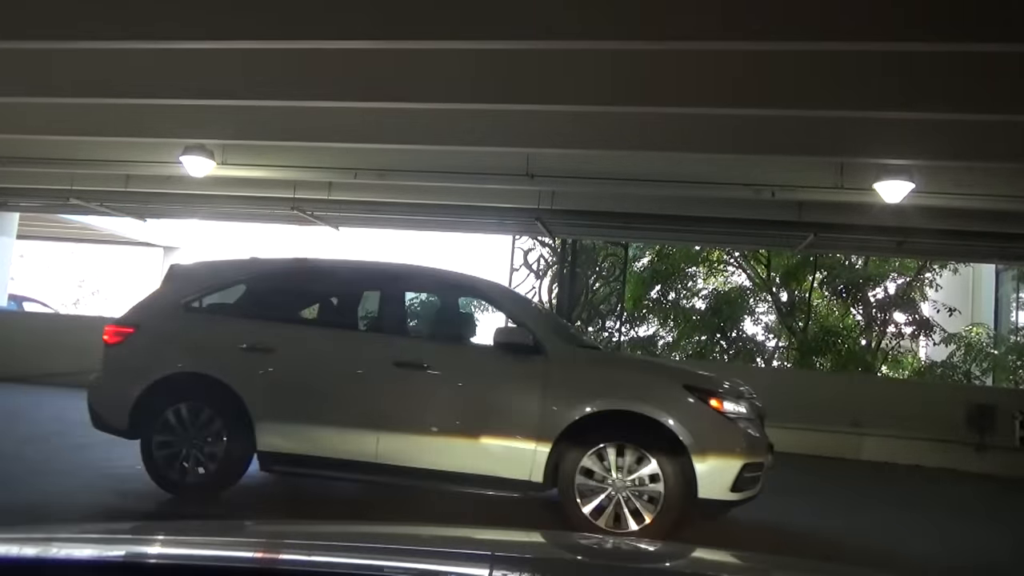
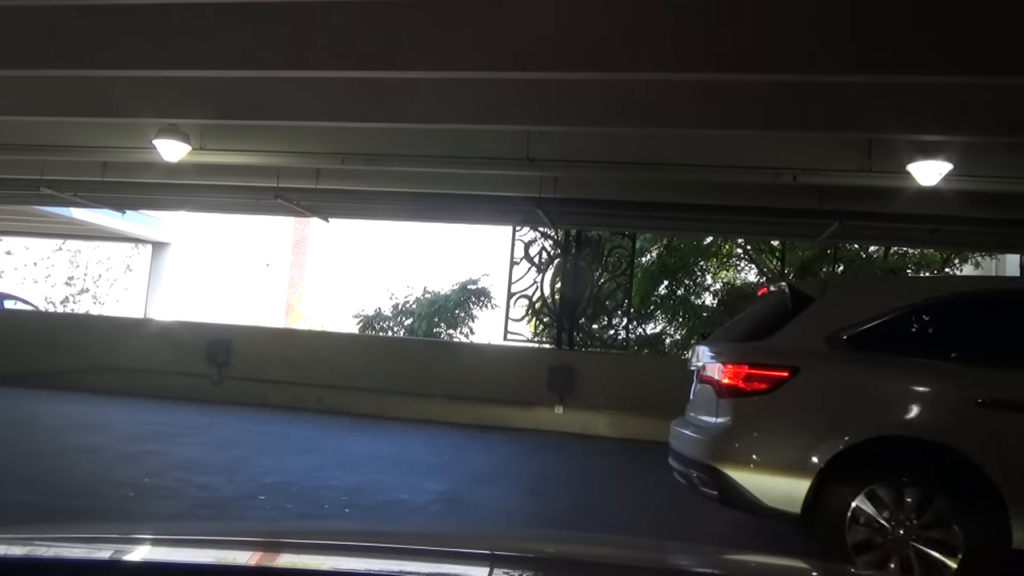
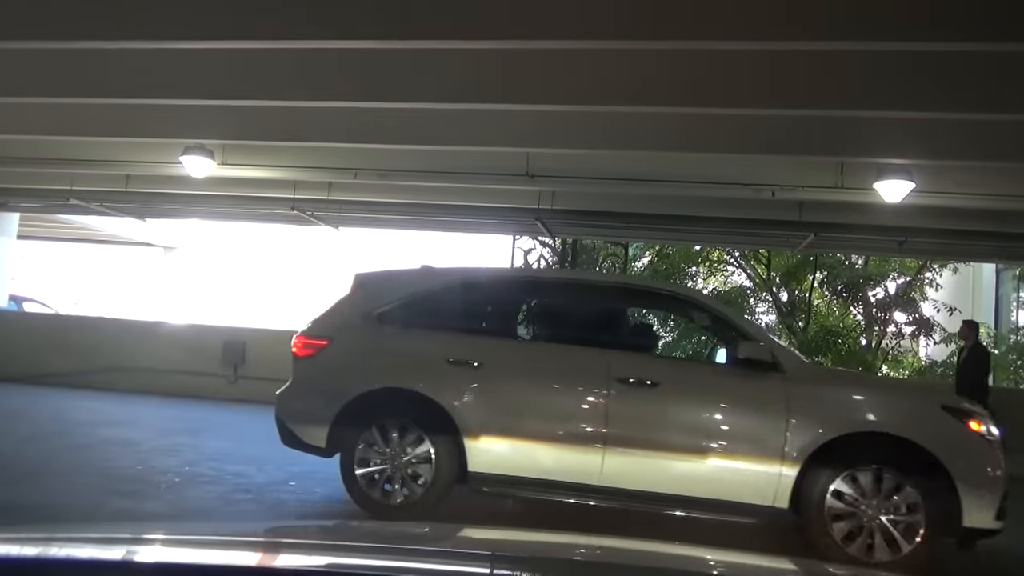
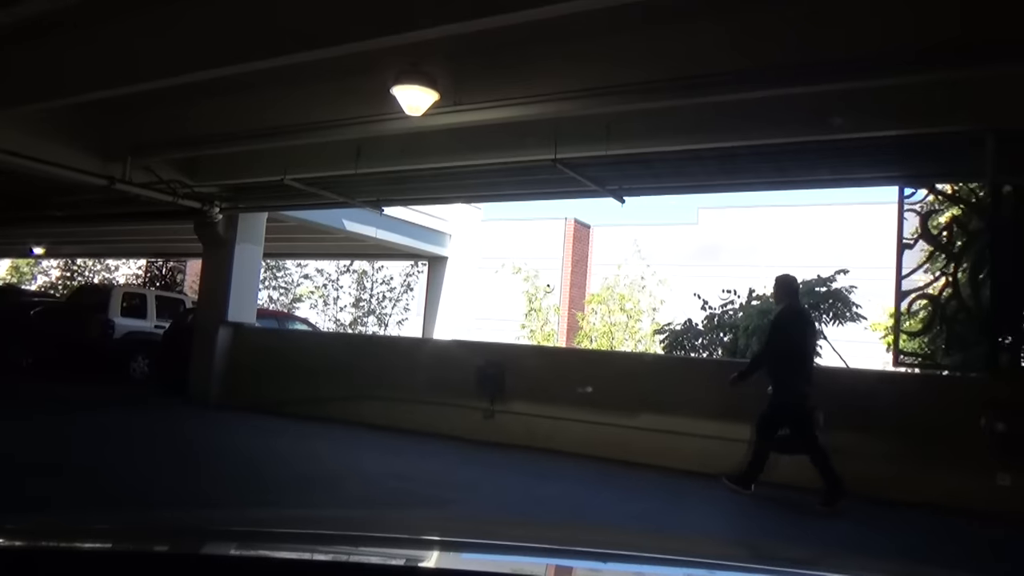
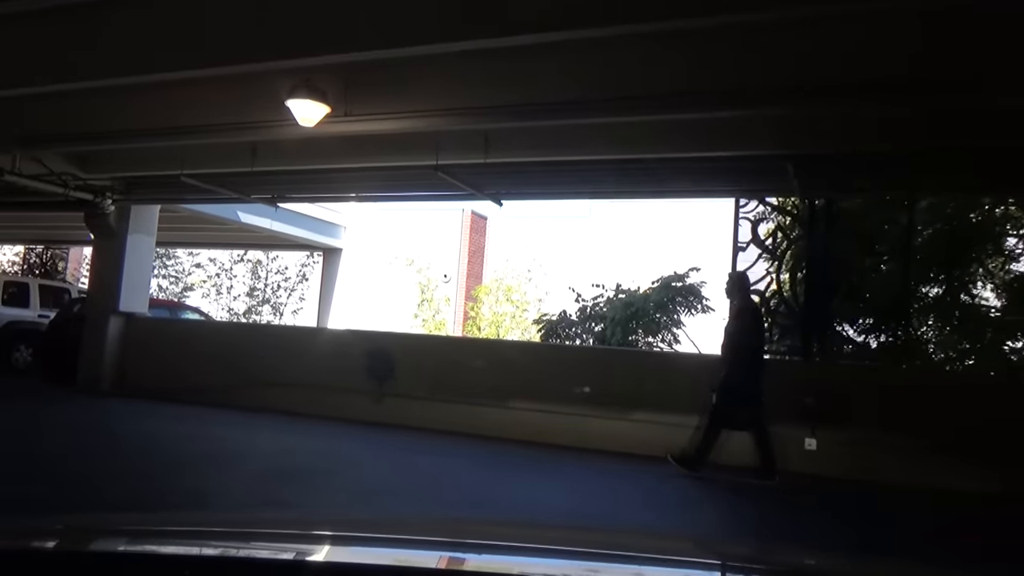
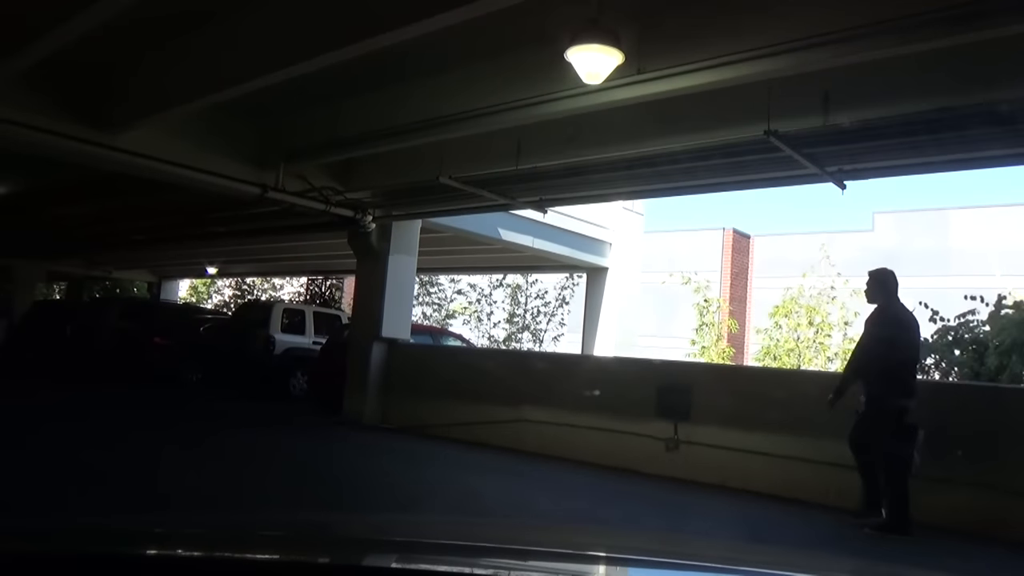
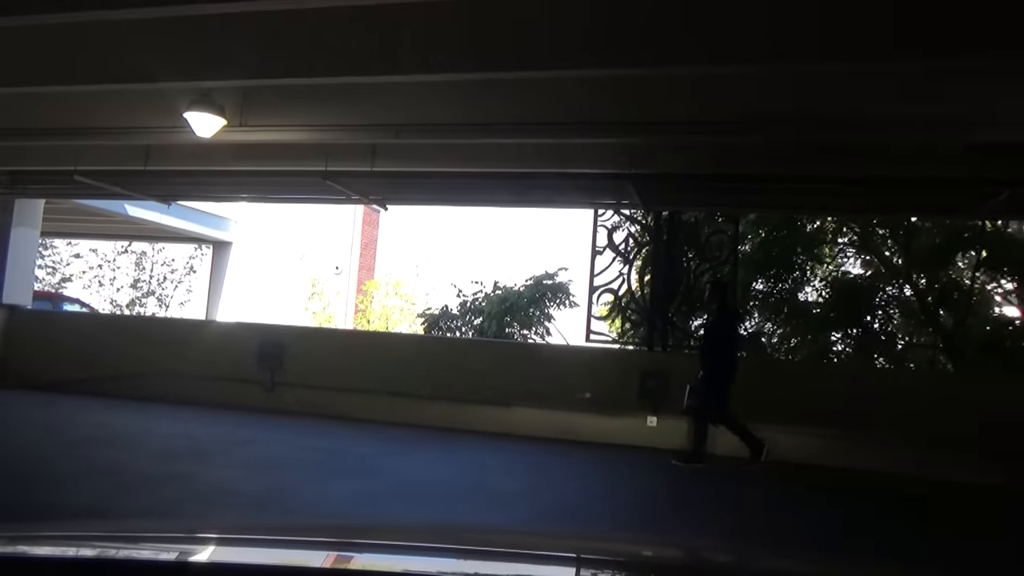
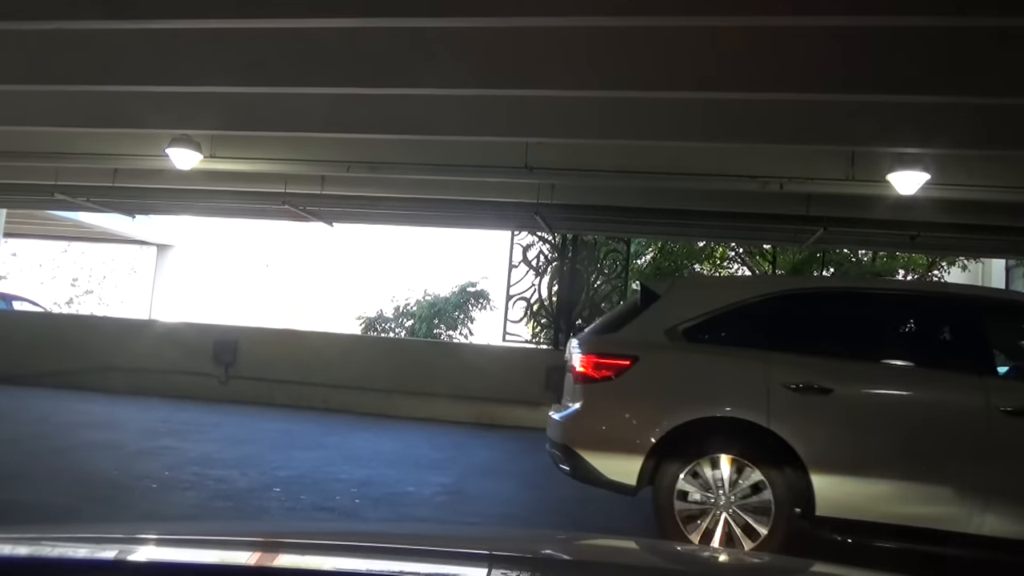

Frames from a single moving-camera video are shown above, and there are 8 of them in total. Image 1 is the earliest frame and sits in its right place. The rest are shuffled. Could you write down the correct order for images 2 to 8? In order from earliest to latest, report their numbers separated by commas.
3, 8, 2, 7, 5, 4, 6
